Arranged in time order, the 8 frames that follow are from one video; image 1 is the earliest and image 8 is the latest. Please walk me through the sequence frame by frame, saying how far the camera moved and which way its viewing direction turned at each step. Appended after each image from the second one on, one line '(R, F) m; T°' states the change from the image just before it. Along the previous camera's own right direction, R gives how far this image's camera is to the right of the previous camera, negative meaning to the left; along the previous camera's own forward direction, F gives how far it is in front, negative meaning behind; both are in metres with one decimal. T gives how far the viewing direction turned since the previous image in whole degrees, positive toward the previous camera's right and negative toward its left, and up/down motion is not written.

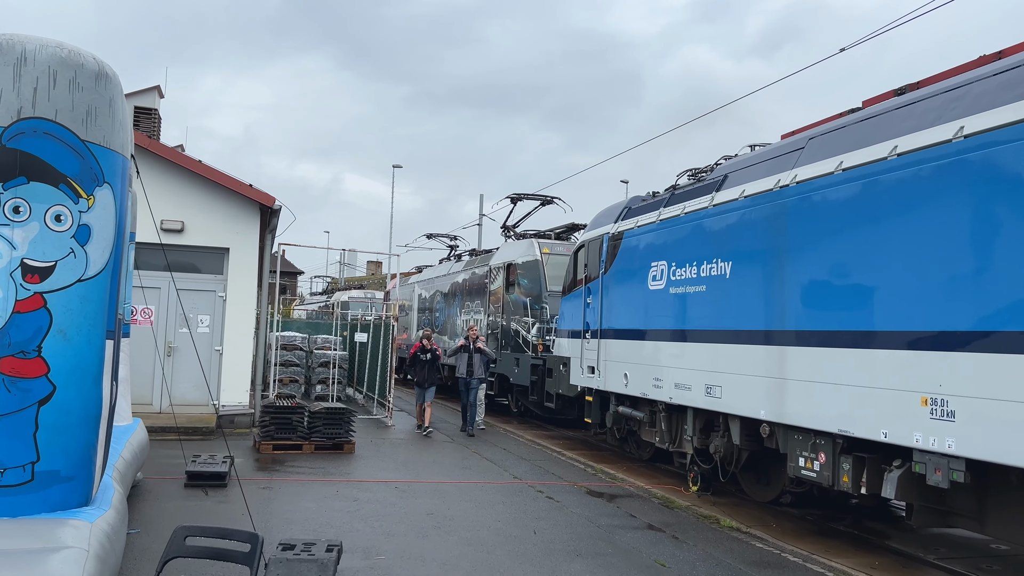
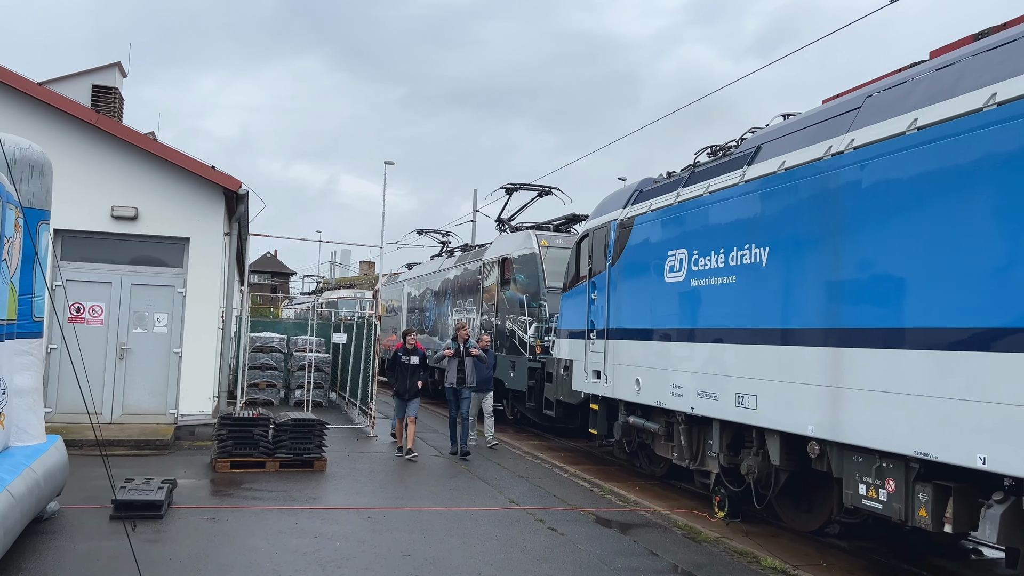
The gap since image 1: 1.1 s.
(0.0, +1.2) m; 0°
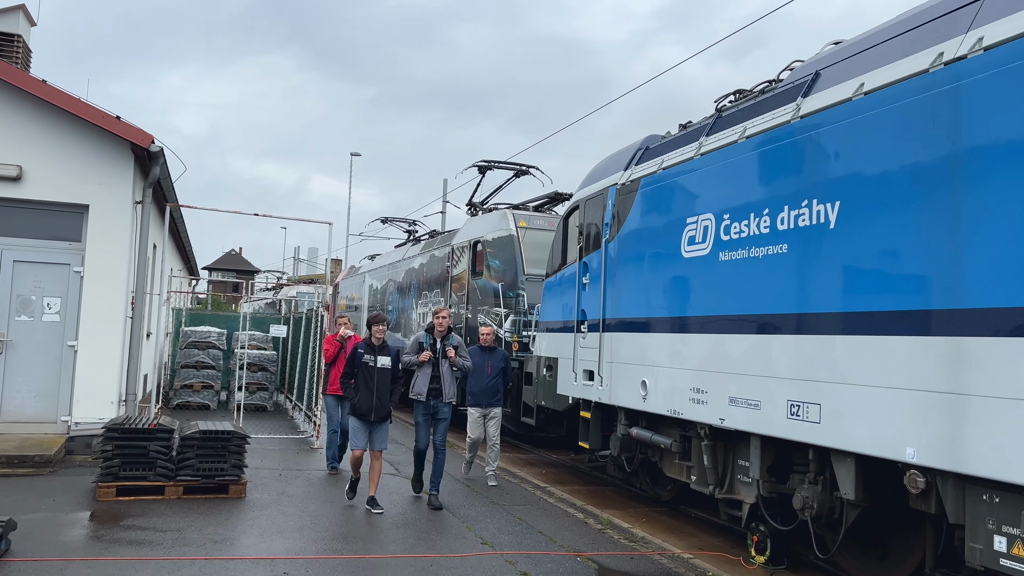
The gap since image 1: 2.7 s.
(0.0, +1.8) m; +2°
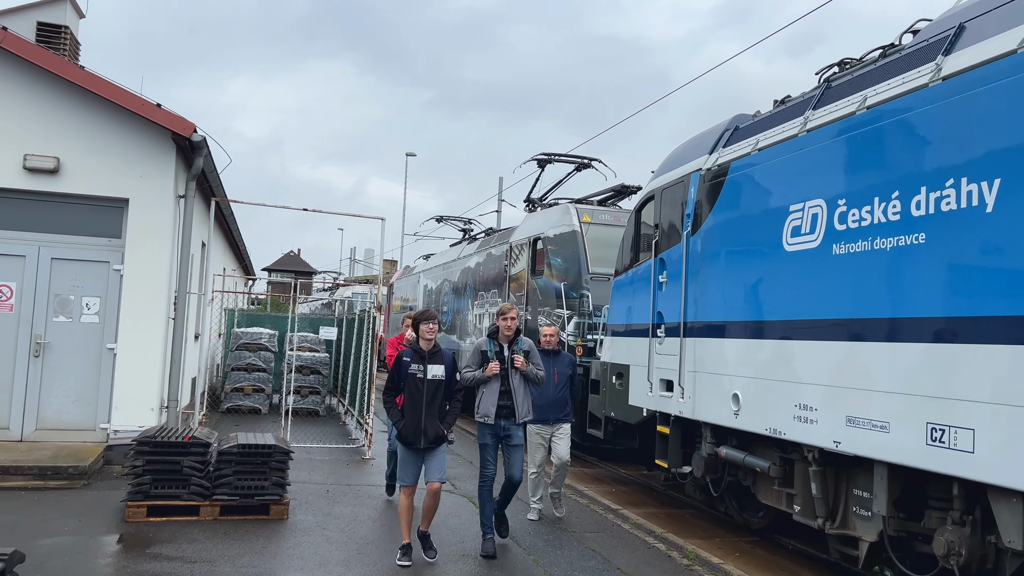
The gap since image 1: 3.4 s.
(-0.1, +0.8) m; -4°
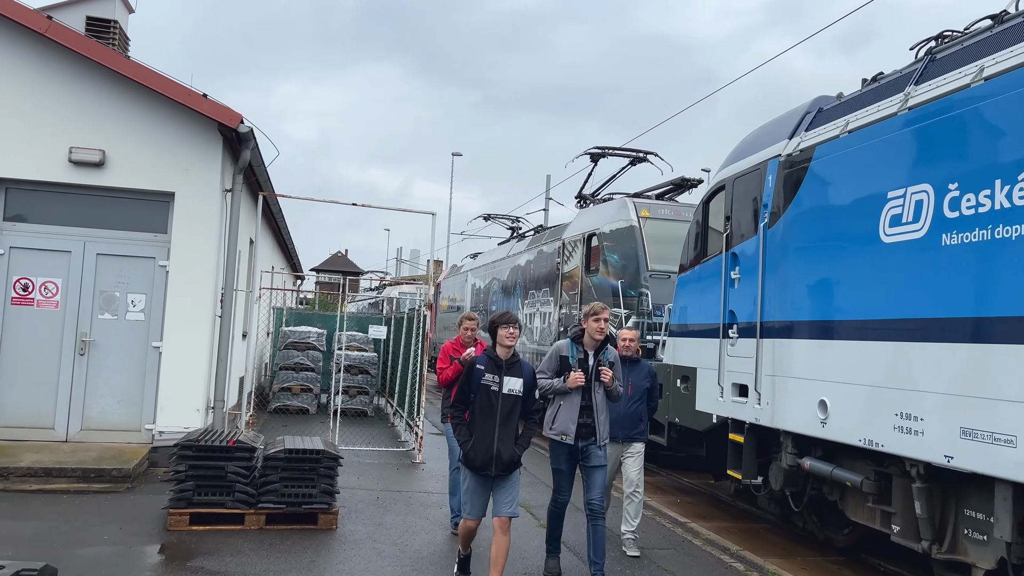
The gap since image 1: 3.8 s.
(-0.1, +0.4) m; -3°
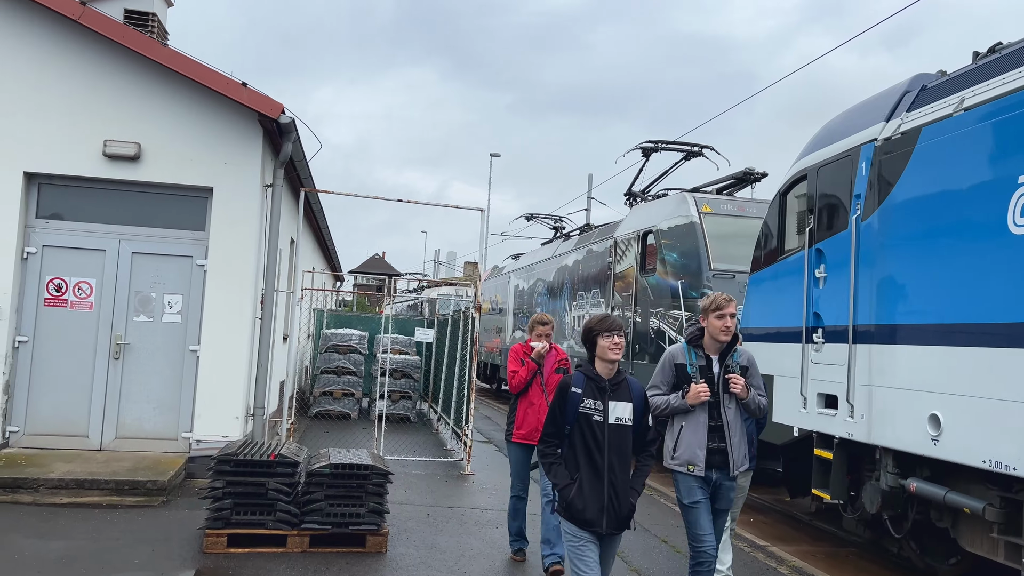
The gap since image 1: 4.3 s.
(-0.2, +0.5) m; -3°
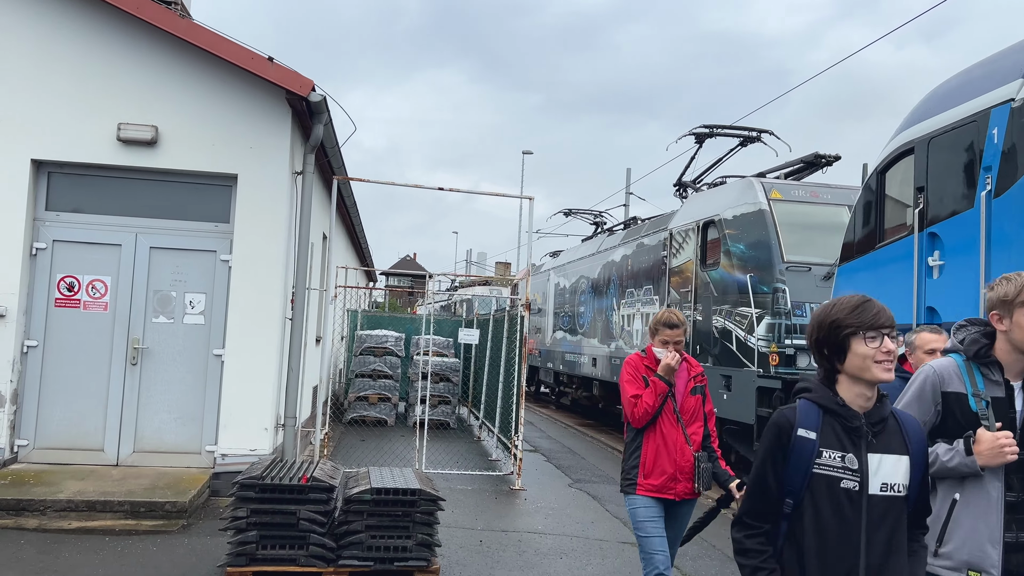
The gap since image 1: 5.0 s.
(-0.2, +0.8) m; -2°
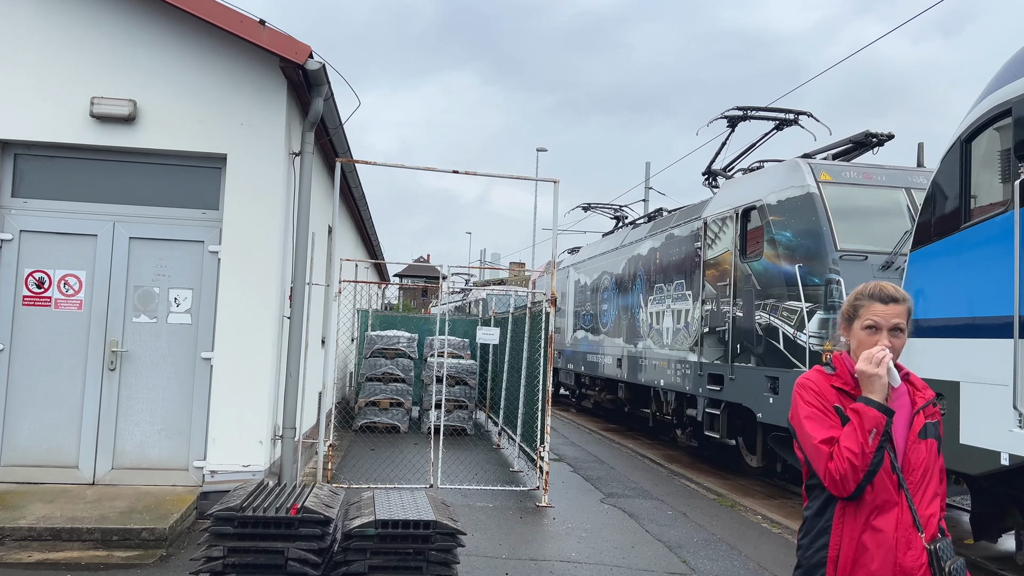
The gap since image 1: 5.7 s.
(-0.1, +0.8) m; -1°
